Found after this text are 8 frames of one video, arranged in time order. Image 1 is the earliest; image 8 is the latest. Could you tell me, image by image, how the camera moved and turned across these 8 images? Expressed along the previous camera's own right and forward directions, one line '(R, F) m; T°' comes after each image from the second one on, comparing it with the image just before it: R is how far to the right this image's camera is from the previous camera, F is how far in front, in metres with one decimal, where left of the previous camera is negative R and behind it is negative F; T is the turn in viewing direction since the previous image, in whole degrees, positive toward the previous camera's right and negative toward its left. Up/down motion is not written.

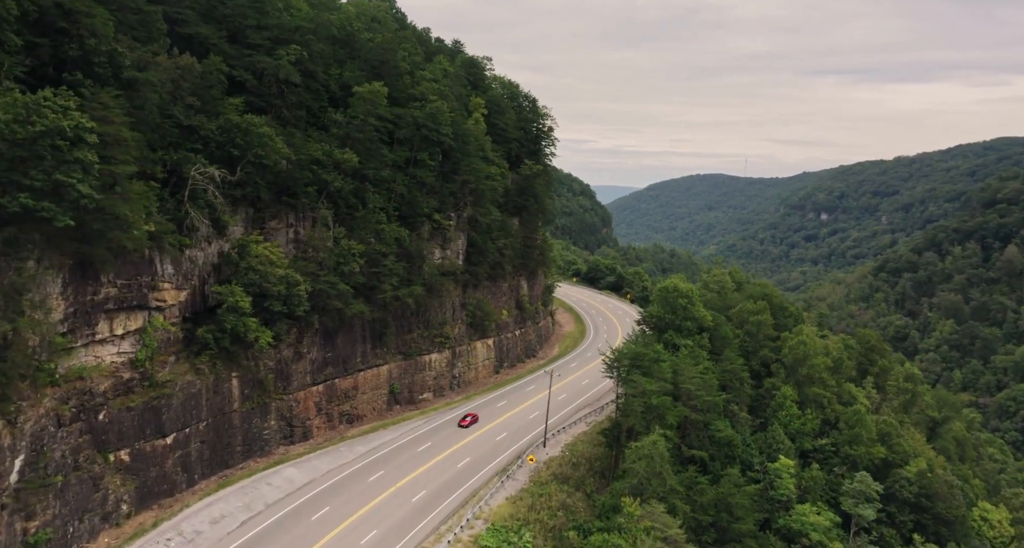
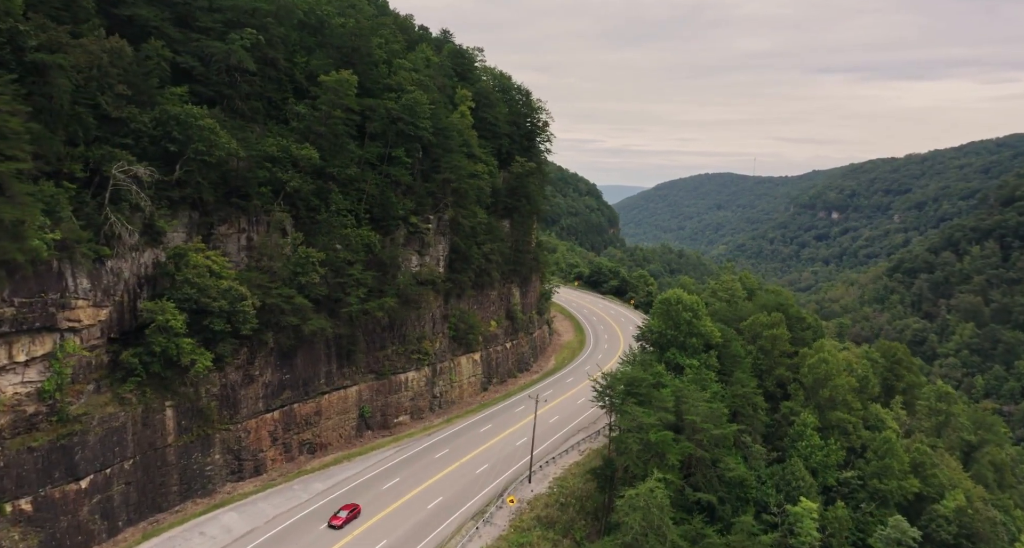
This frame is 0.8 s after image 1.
(+1.5, +5.5) m; -1°
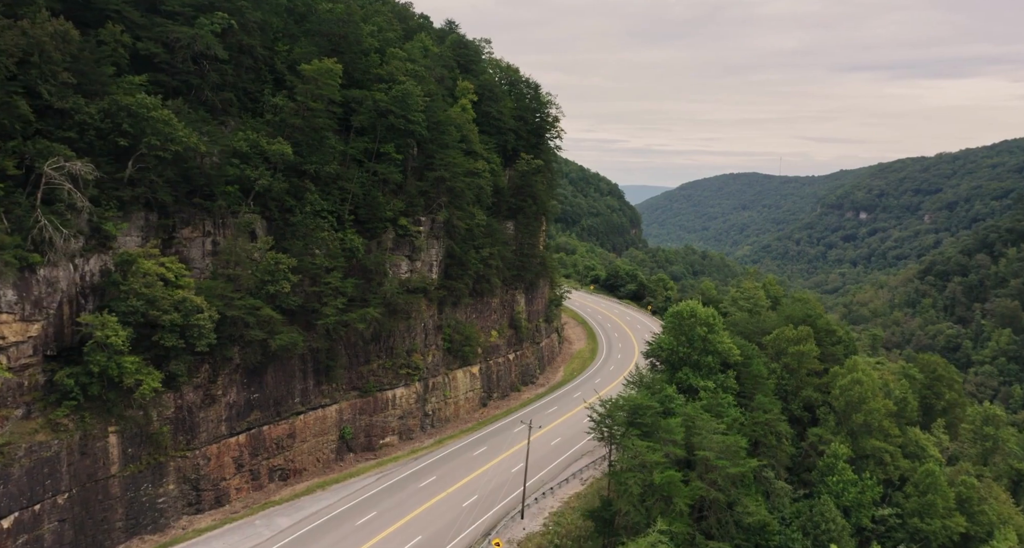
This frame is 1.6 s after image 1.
(+1.4, +4.3) m; -2°
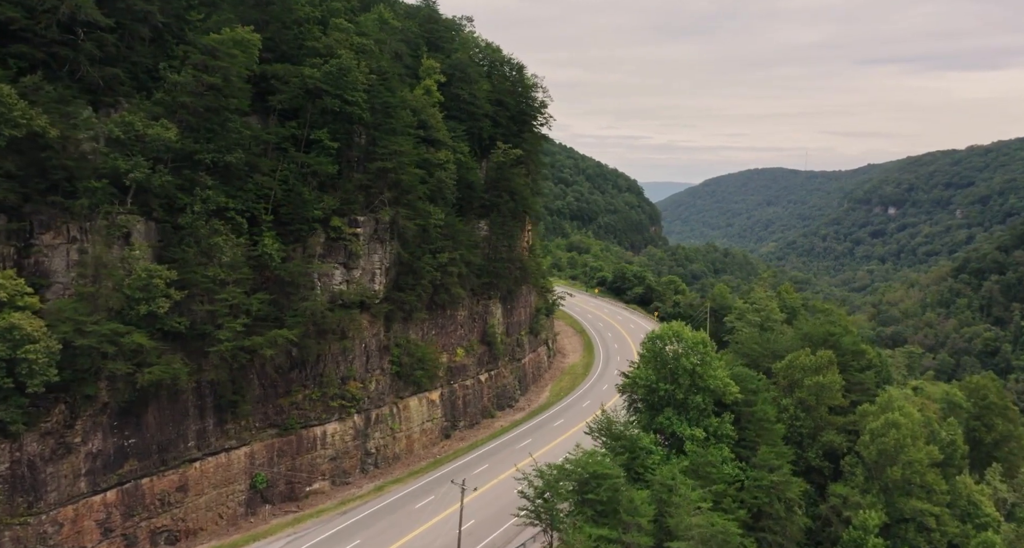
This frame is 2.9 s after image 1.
(+3.2, +7.8) m; -2°
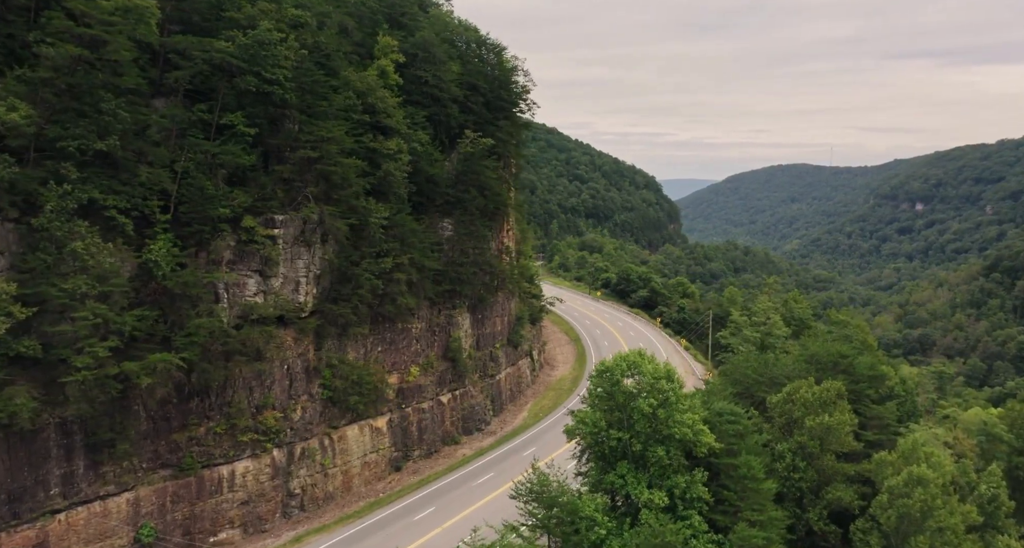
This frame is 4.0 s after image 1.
(+3.0, +6.1) m; -2°
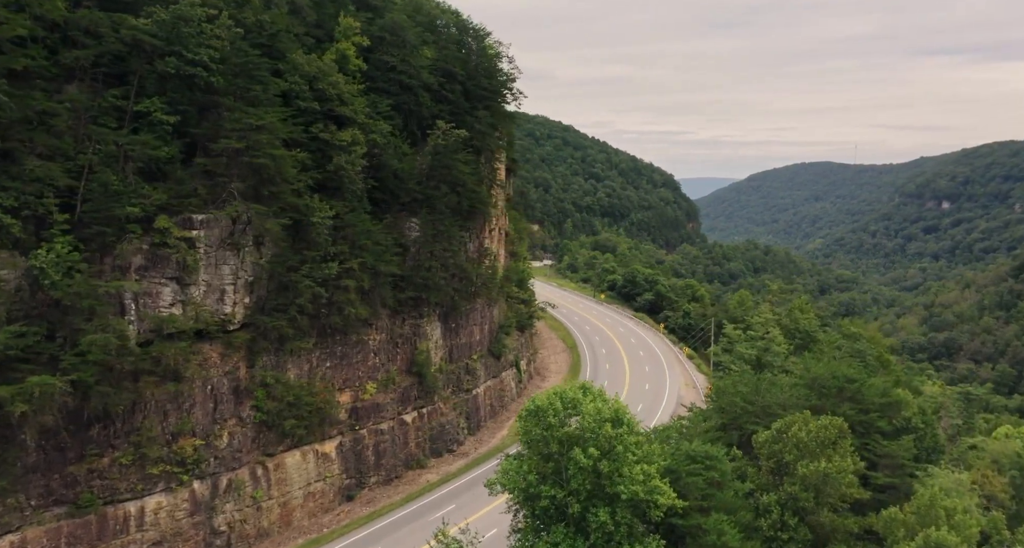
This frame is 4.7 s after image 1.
(+2.4, +4.3) m; -2°
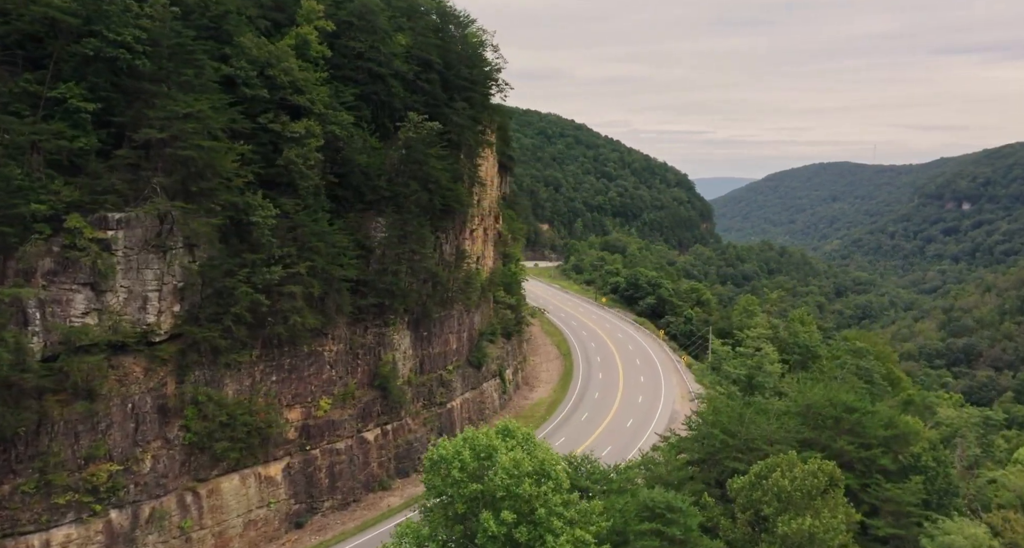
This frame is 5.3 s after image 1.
(+1.9, +3.2) m; -1°
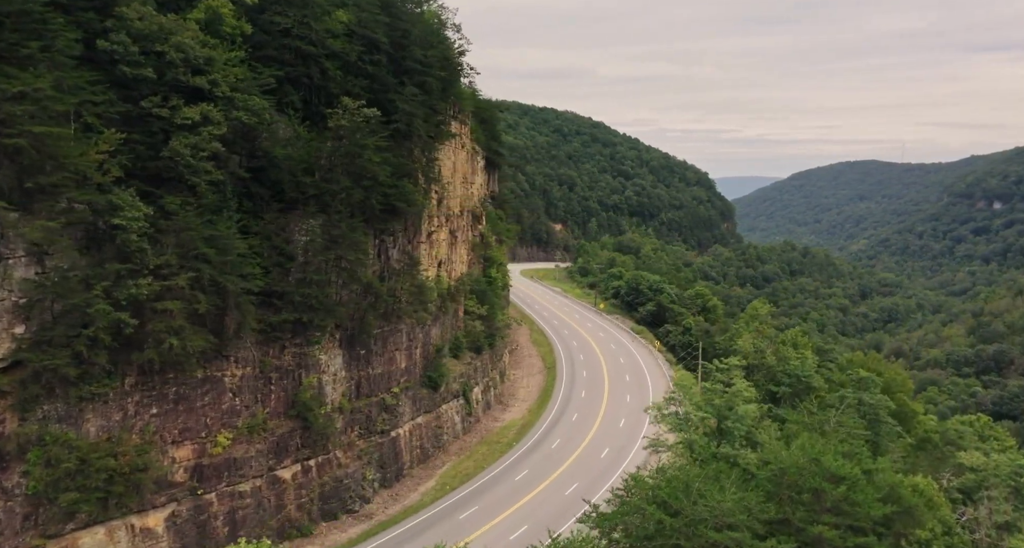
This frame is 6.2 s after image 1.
(+3.1, +5.2) m; -2°
